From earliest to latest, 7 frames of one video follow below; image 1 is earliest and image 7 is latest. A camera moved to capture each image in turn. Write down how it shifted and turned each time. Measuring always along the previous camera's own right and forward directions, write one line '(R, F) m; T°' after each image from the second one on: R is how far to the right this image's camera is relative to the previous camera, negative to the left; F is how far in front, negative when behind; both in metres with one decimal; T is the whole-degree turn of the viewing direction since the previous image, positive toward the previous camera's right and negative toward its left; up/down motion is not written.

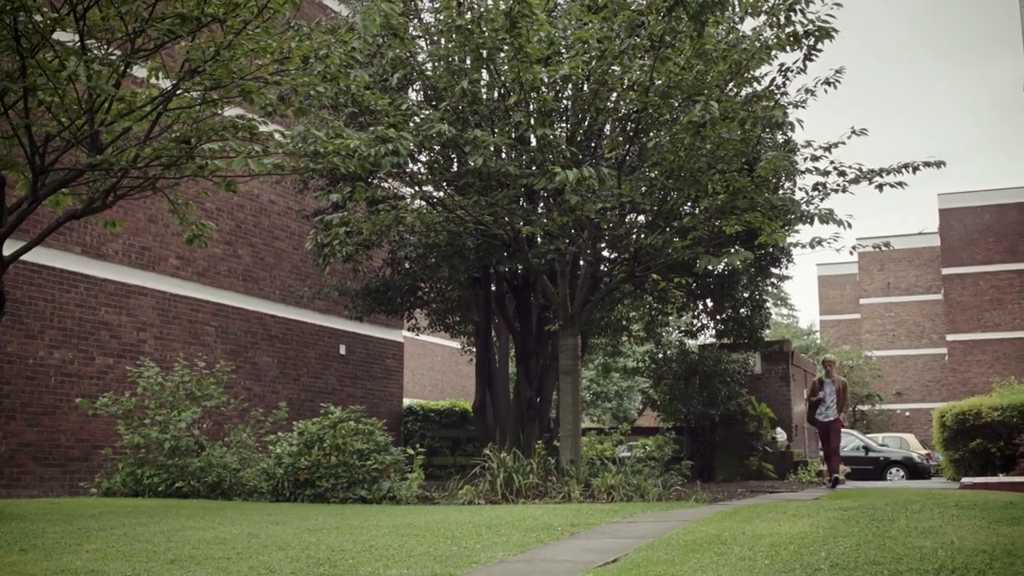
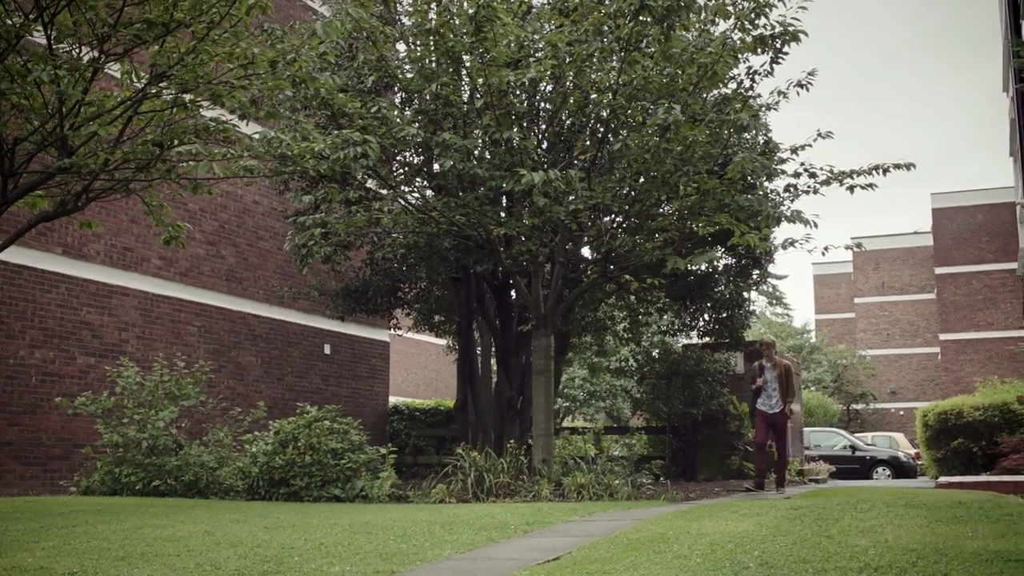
(+0.4, -0.1) m; 0°
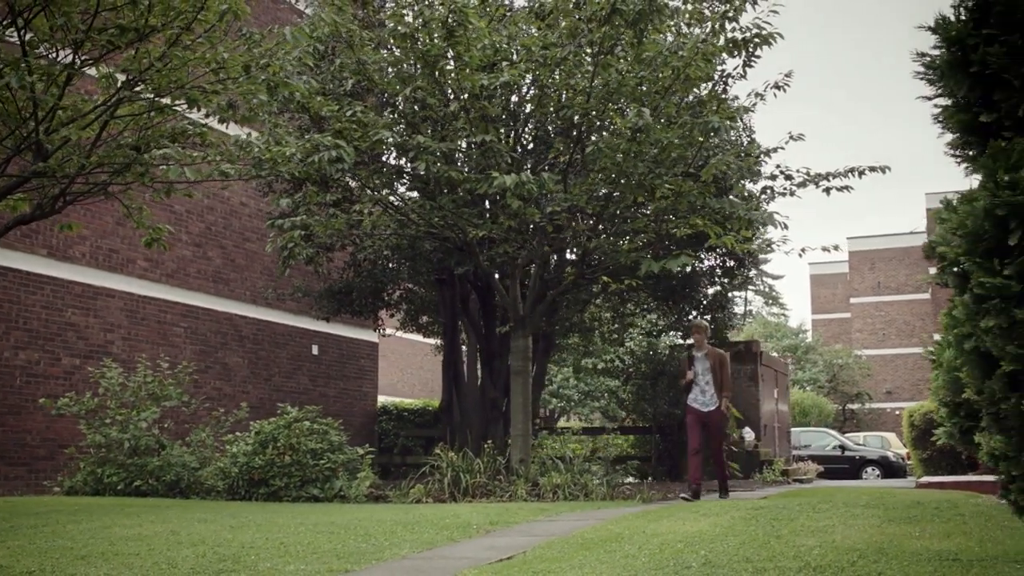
(+0.3, -0.1) m; 0°
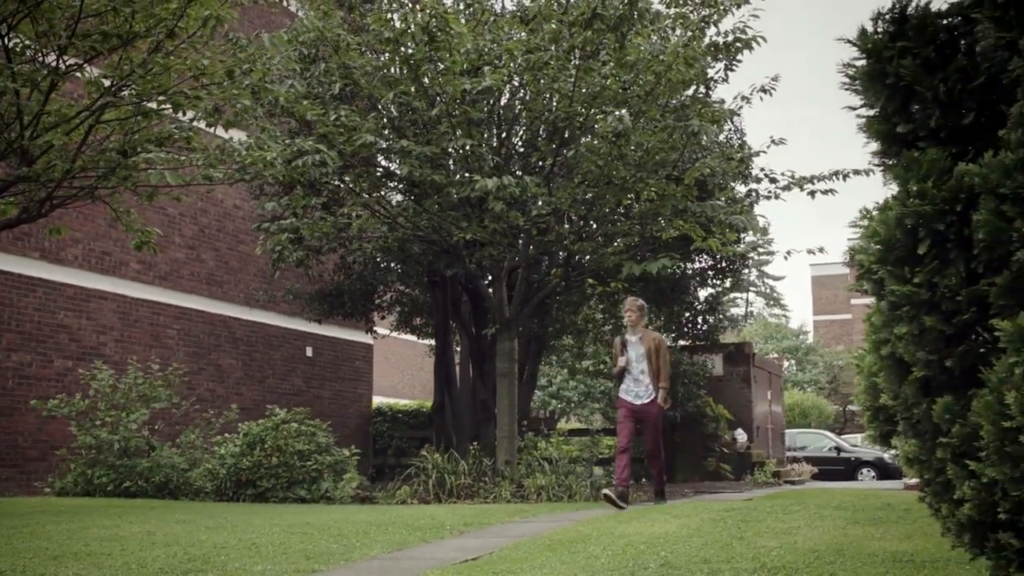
(+0.3, -0.1) m; 0°
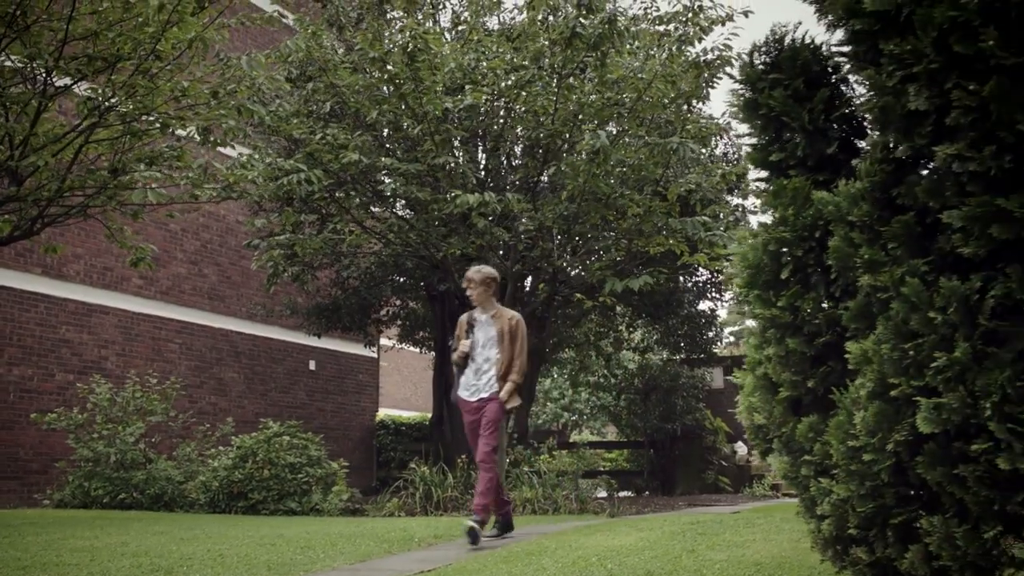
(+0.5, -0.2) m; -1°
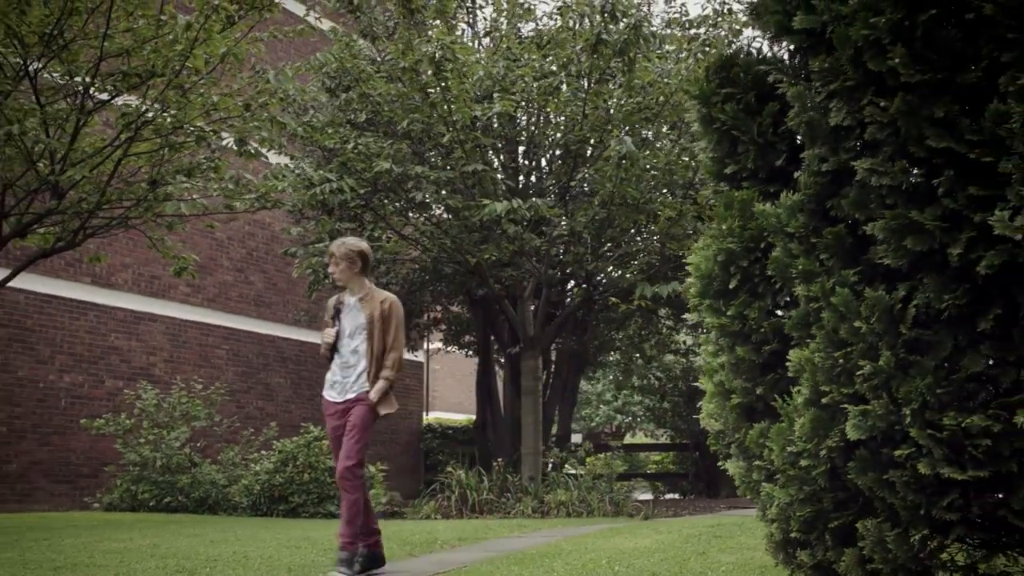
(+0.4, -0.1) m; -3°
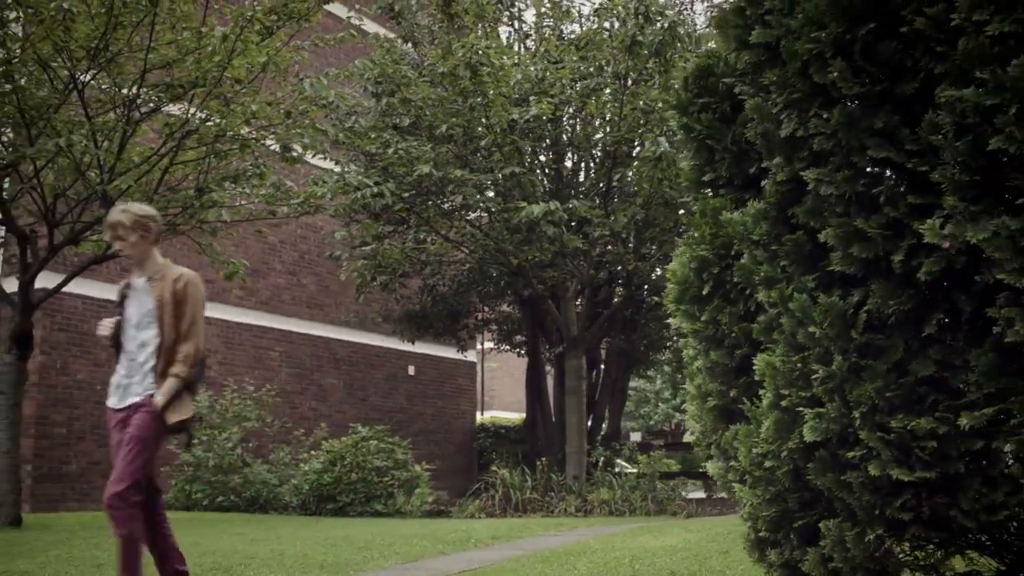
(+0.3, -0.1) m; -4°
